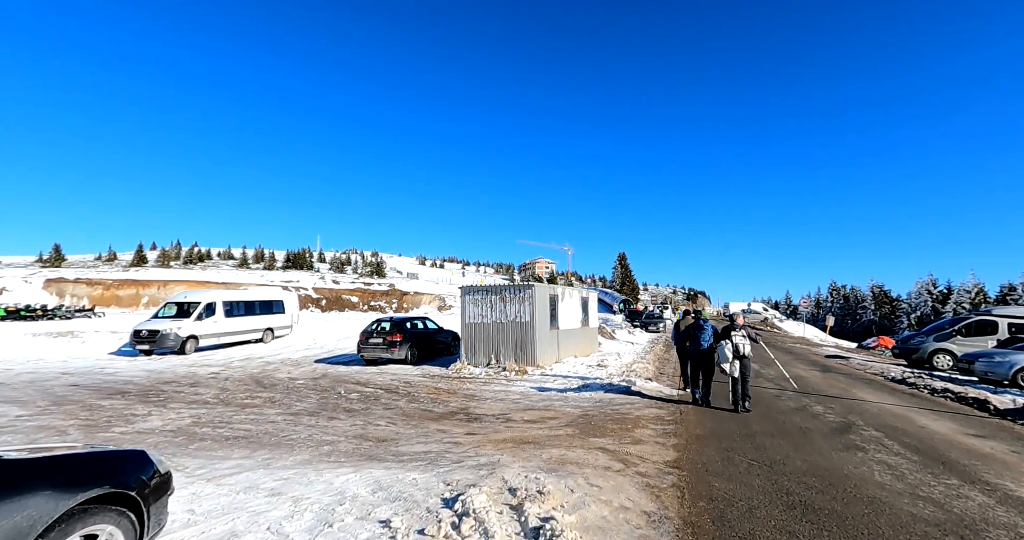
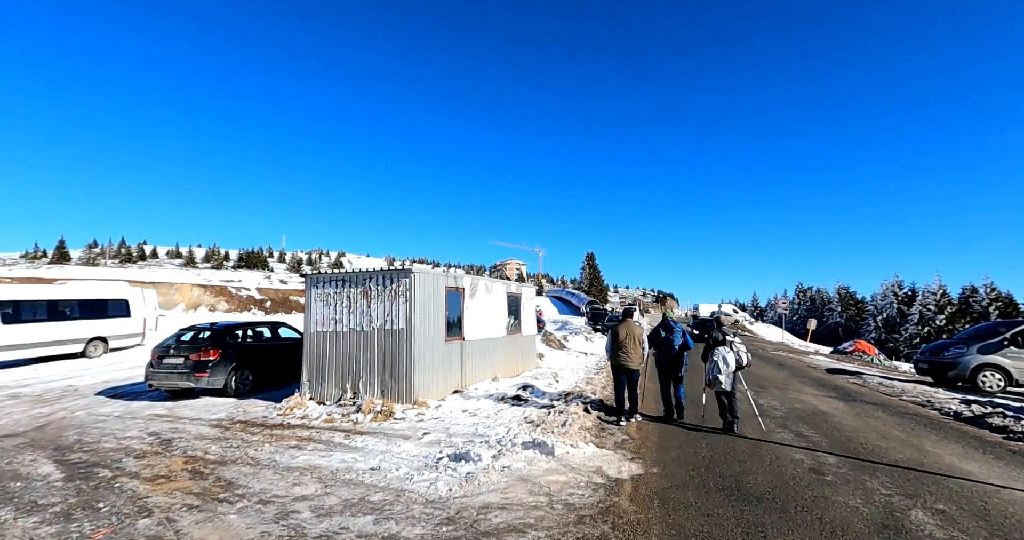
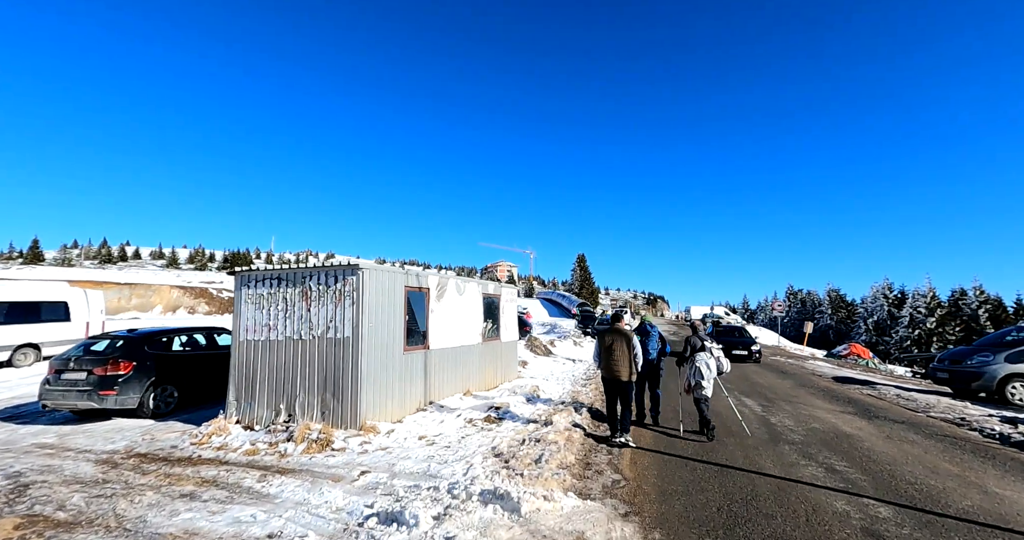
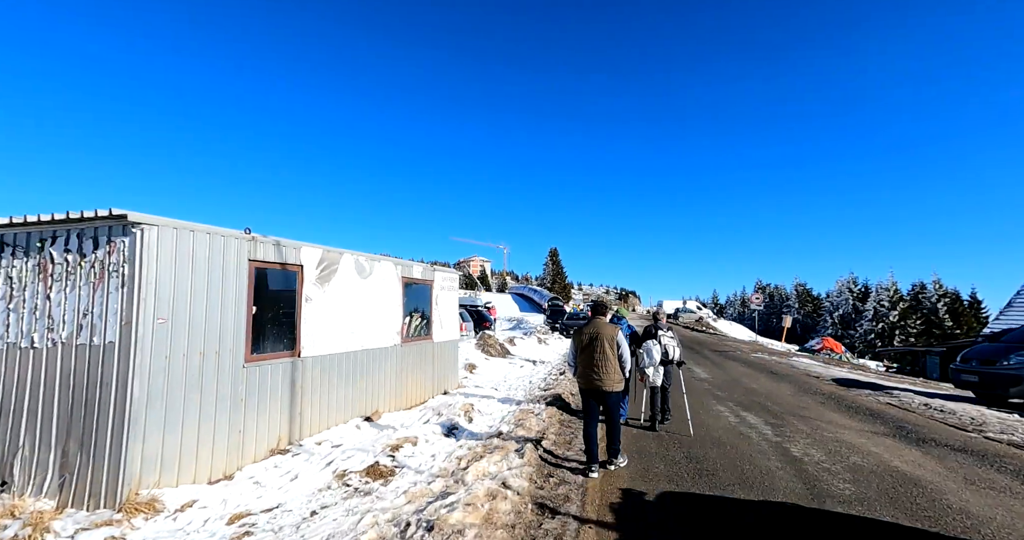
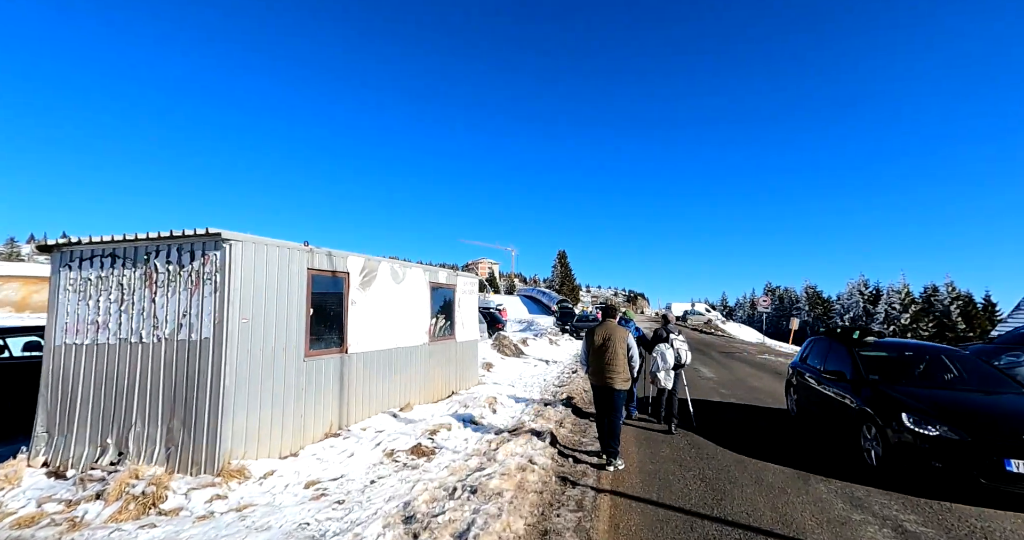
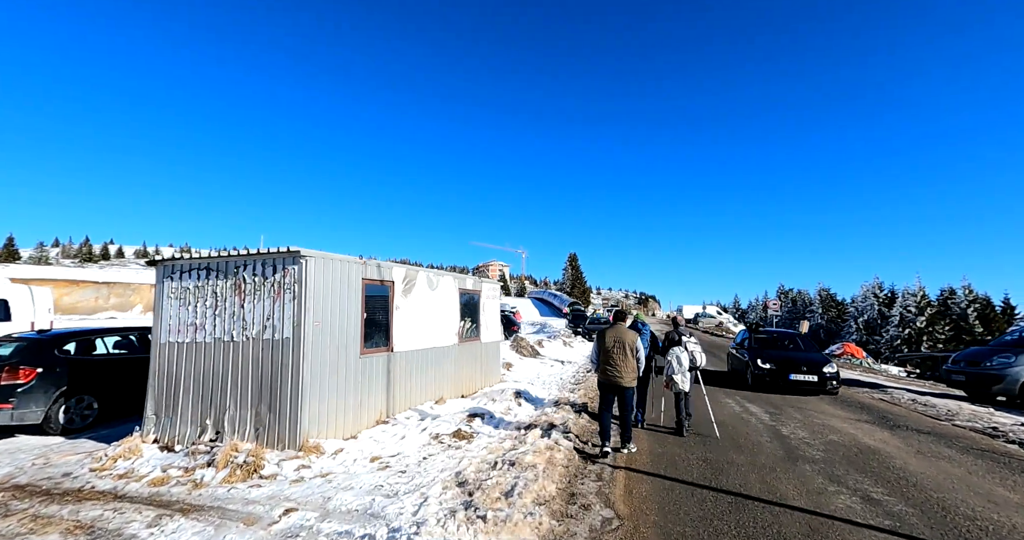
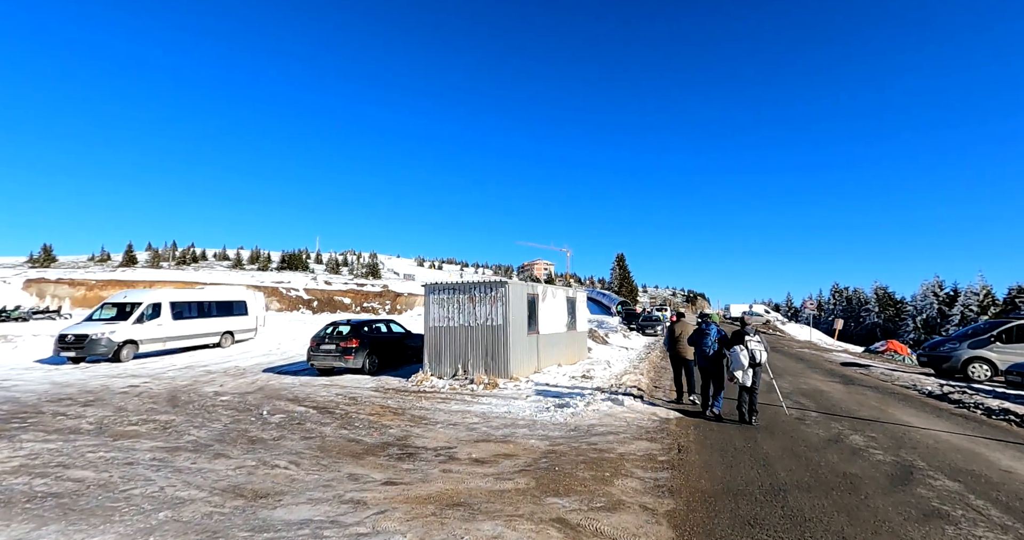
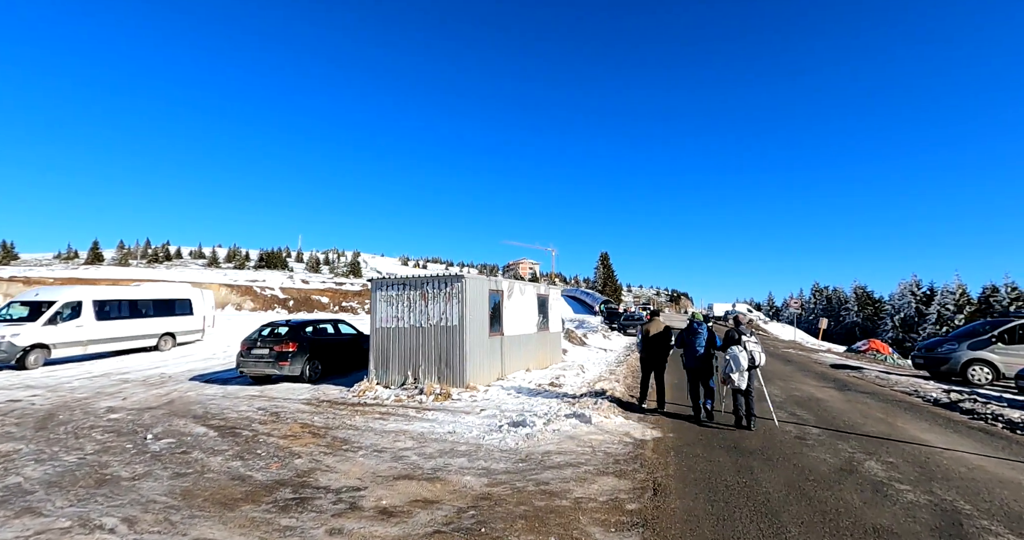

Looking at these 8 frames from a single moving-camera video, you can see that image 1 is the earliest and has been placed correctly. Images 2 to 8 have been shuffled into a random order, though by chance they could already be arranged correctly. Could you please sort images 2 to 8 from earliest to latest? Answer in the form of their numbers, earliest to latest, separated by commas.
7, 8, 2, 3, 6, 5, 4
